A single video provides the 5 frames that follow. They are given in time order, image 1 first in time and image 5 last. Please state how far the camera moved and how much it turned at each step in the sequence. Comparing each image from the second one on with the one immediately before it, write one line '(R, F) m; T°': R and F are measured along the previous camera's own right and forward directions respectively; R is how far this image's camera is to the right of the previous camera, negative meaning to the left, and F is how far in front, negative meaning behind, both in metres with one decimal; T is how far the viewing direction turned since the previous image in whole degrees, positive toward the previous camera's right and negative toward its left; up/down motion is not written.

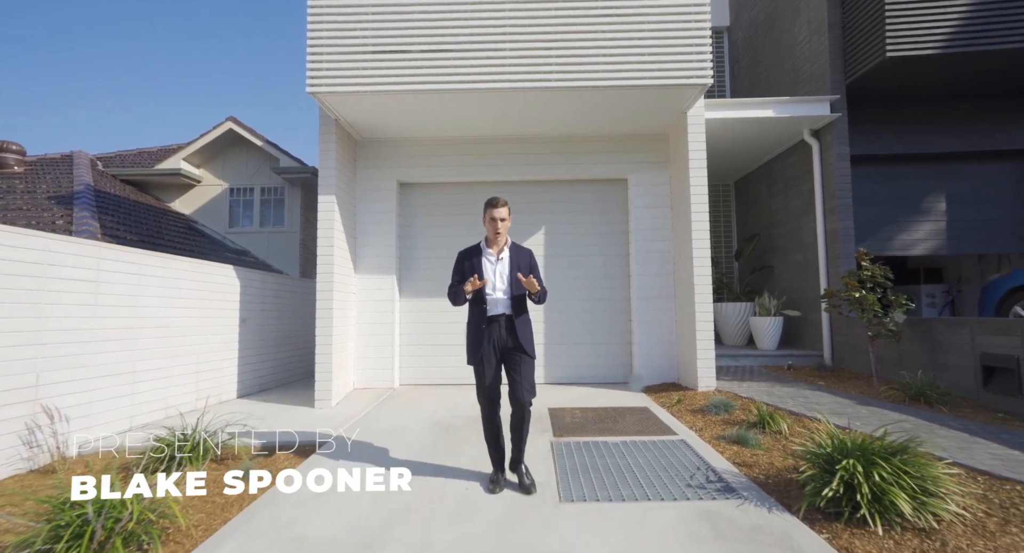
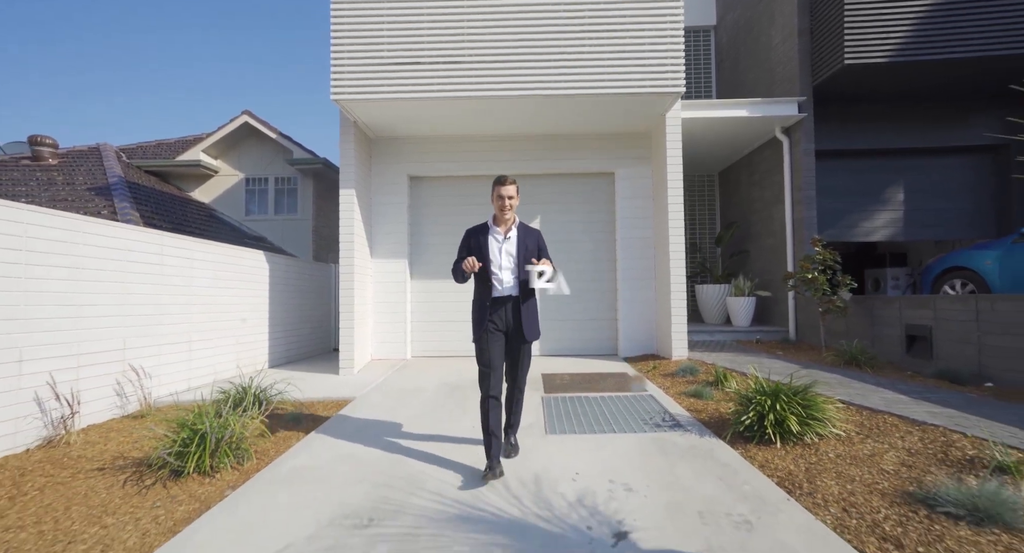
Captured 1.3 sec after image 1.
(0.0, -0.8) m; 0°
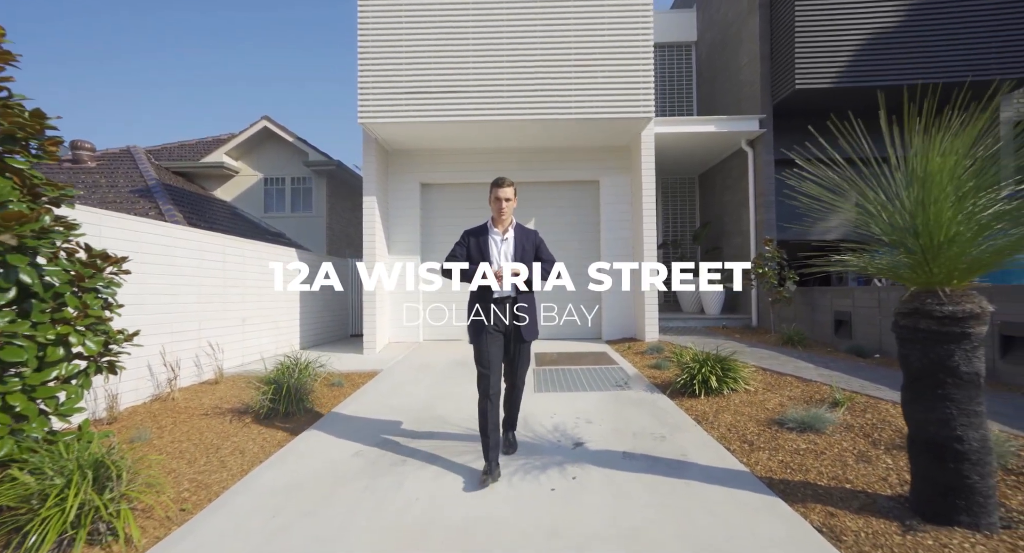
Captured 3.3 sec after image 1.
(0.0, -1.0) m; 0°
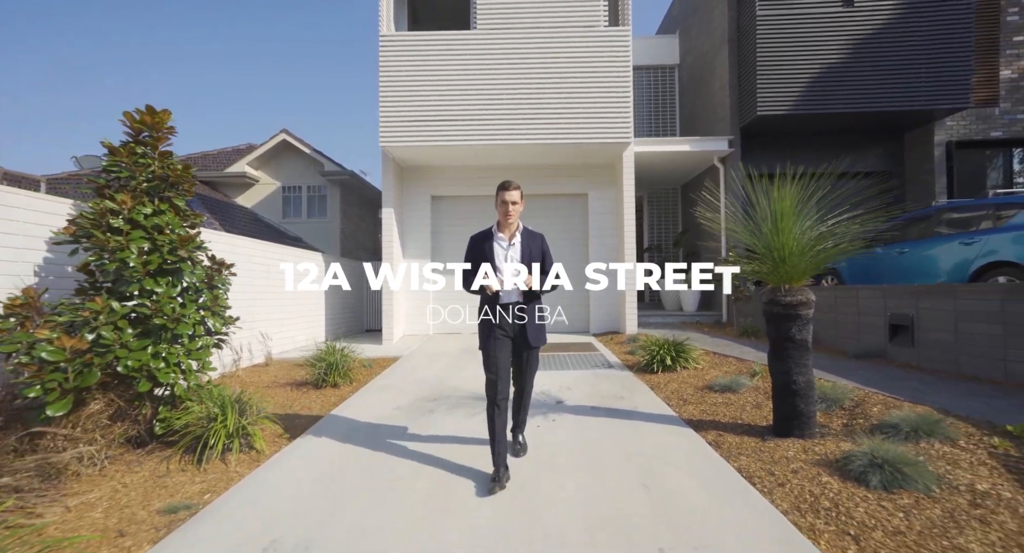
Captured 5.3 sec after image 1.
(0.0, -1.1) m; 0°
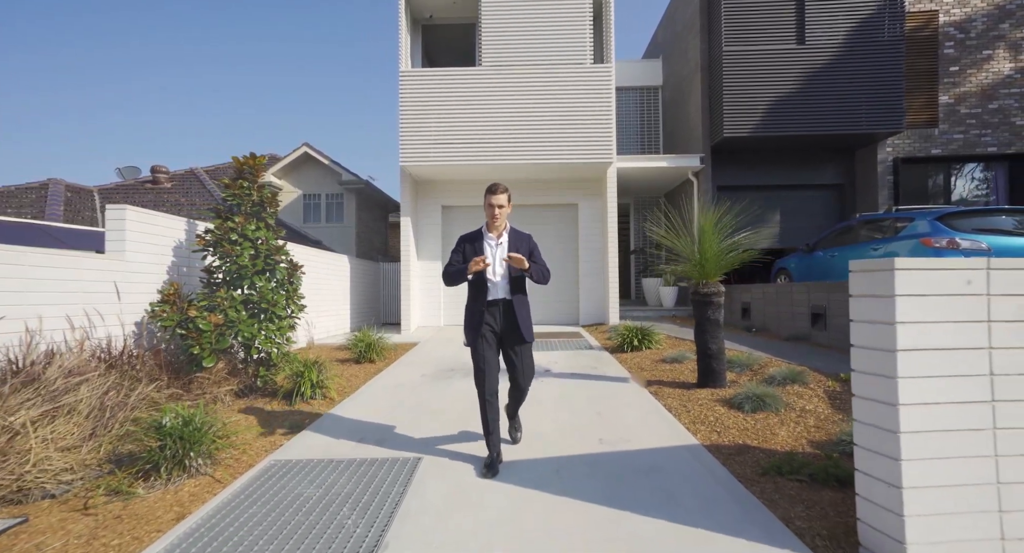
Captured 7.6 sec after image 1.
(0.0, -1.2) m; 0°
